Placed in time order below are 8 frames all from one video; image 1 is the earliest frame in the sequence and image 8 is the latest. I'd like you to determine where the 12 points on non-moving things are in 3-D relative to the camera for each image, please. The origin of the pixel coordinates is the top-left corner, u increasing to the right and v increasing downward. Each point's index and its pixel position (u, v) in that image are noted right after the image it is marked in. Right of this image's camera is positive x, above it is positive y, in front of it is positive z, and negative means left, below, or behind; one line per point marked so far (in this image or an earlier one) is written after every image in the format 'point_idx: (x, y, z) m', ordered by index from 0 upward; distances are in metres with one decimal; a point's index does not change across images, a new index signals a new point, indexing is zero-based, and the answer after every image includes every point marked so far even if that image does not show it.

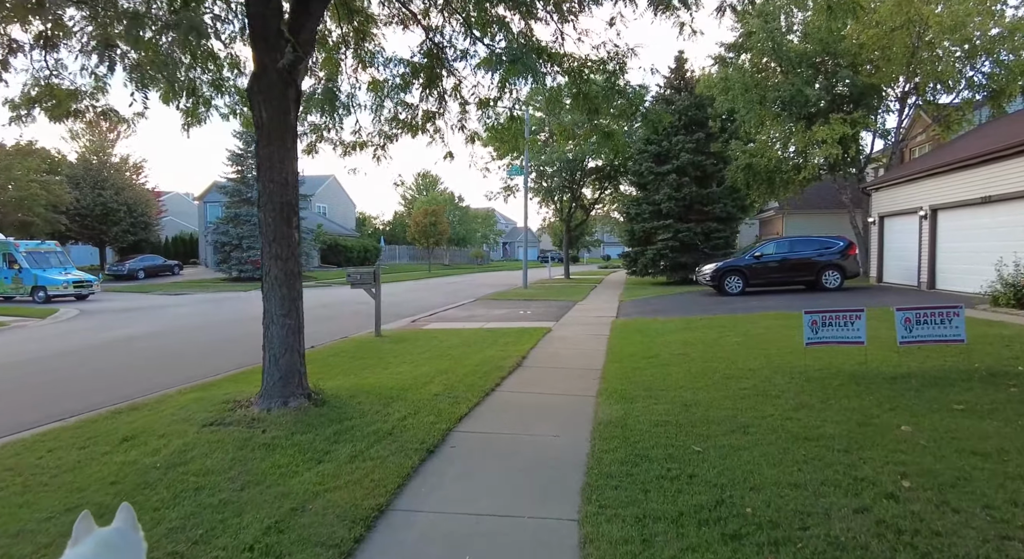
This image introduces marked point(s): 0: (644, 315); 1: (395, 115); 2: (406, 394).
0: (+3.3, -0.9, +13.8) m
1: (-1.9, +2.7, +8.8) m
2: (-1.2, -1.3, +6.1) m
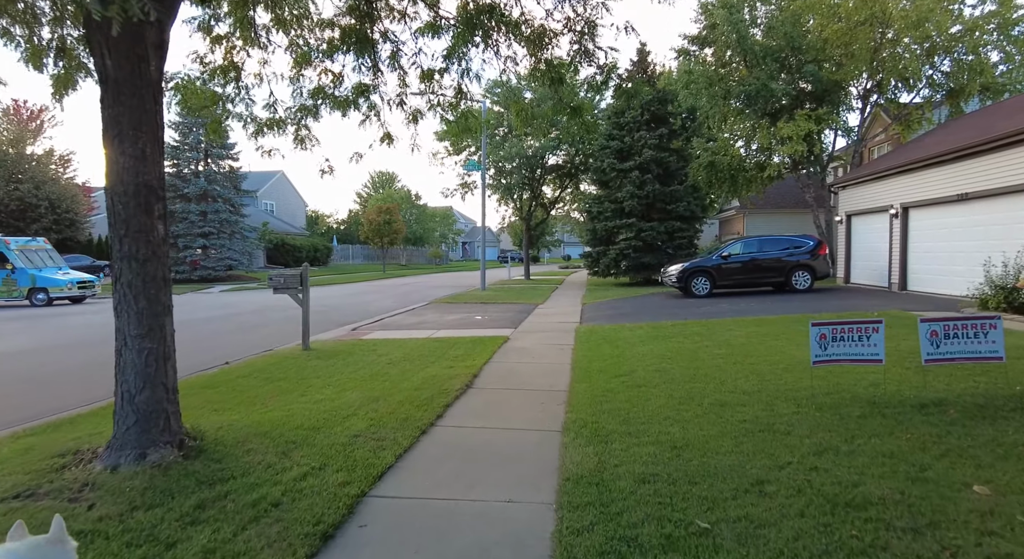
0: (+2.2, -0.9, +12.7) m
1: (-2.6, +2.6, +7.3) m
2: (-1.7, -1.4, +4.7) m
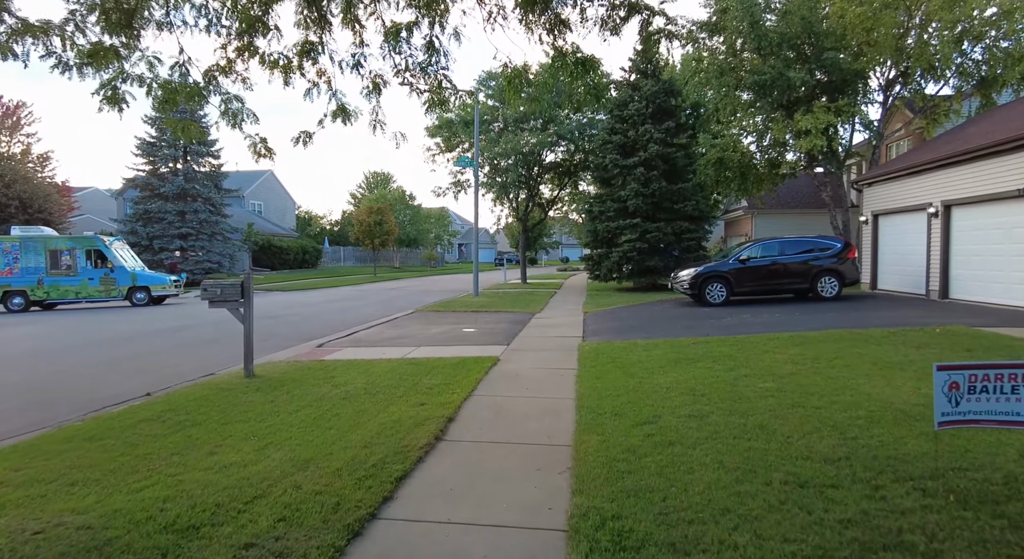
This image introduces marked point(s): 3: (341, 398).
0: (+2.1, -1.1, +11.1) m
1: (-2.7, +2.5, +5.7) m
2: (-1.8, -1.5, +3.0) m
3: (-2.0, -1.4, +6.5) m
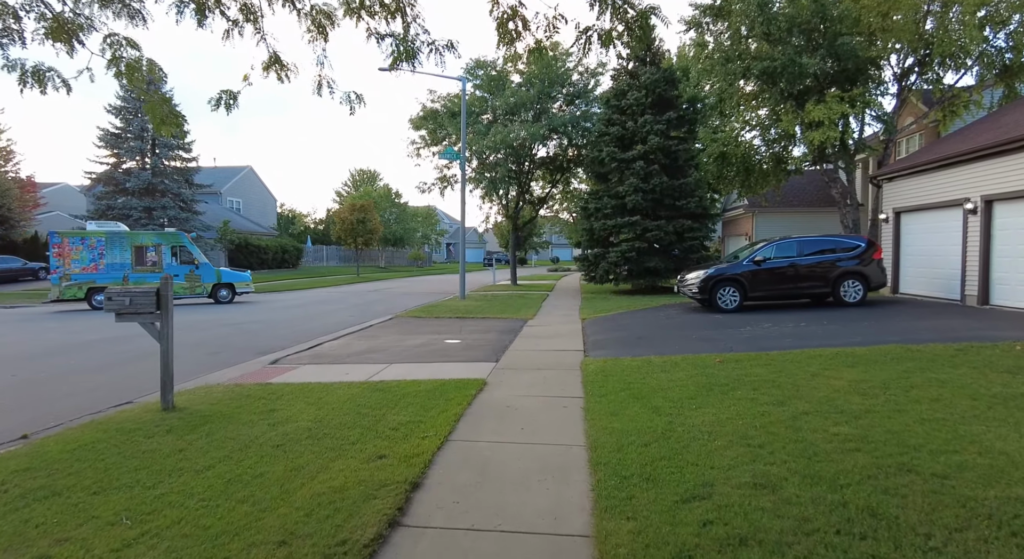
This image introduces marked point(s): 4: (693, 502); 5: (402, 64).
0: (+1.9, -1.2, +9.5) m
1: (-2.8, +2.4, +4.0) m
2: (-1.9, -1.6, +1.5) m
3: (-2.1, -1.5, +4.9) m
4: (+1.2, -1.4, +3.5) m
5: (-1.1, +2.1, +5.2) m
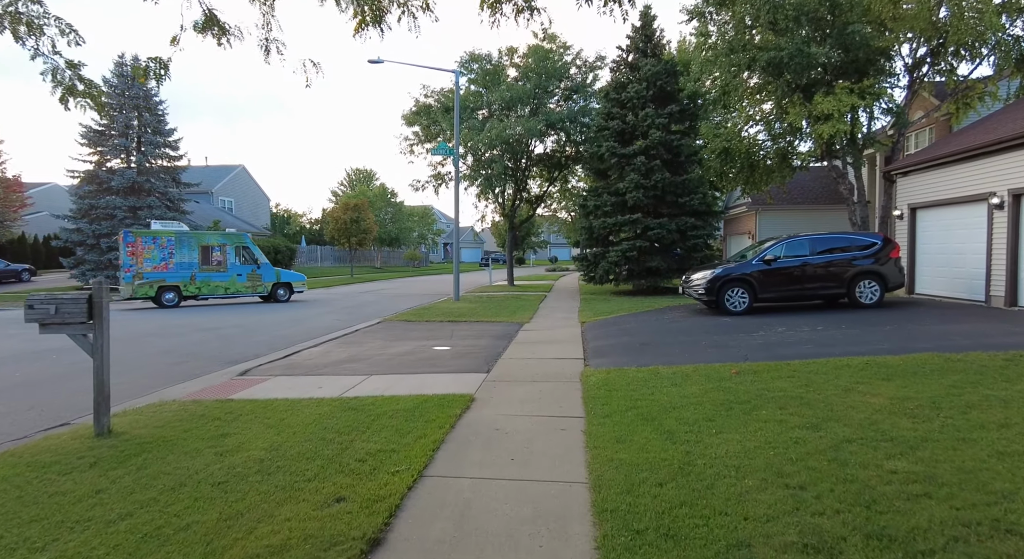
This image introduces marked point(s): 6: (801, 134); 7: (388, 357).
0: (+1.8, -1.2, +8.7) m
1: (-2.9, +2.3, +3.2) m
2: (-1.9, -1.6, +0.6) m
3: (-2.2, -1.5, +4.1) m
4: (+1.1, -1.4, +2.7) m
5: (-1.2, +2.0, +4.4) m
6: (+10.1, +5.0, +18.9) m
7: (-2.1, -1.3, +9.1) m
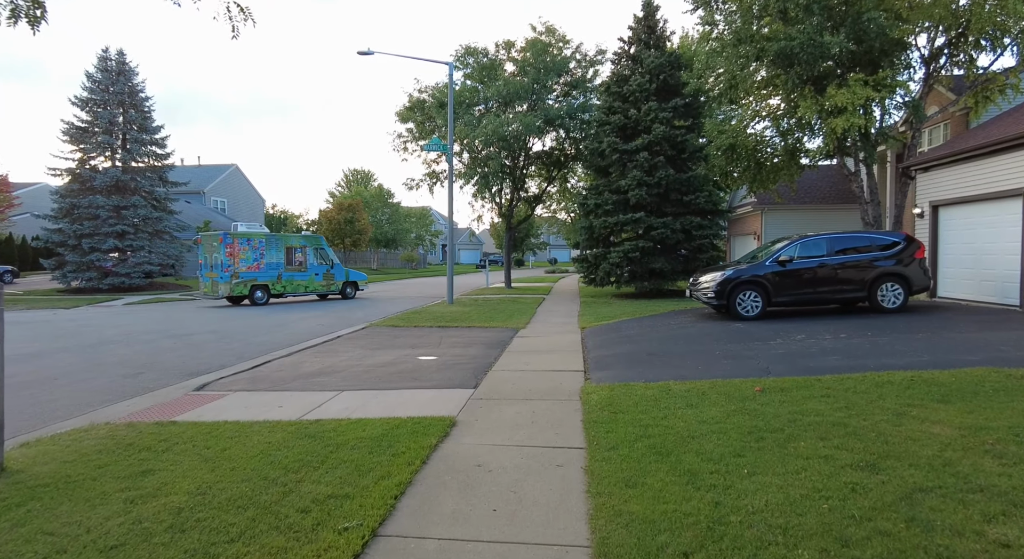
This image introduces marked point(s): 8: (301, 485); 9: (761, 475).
0: (+1.7, -1.2, +7.8) m
1: (-3.0, +2.3, +2.3) m
2: (-2.1, -1.6, -0.3) m
3: (-2.3, -1.5, +3.1) m
4: (+1.0, -1.4, +1.8) m
5: (-1.3, +2.0, +3.5) m
6: (+9.9, +5.0, +18.0) m
7: (-2.2, -1.3, +8.1) m
8: (-1.6, -1.5, +4.0) m
9: (+1.7, -1.3, +3.8) m
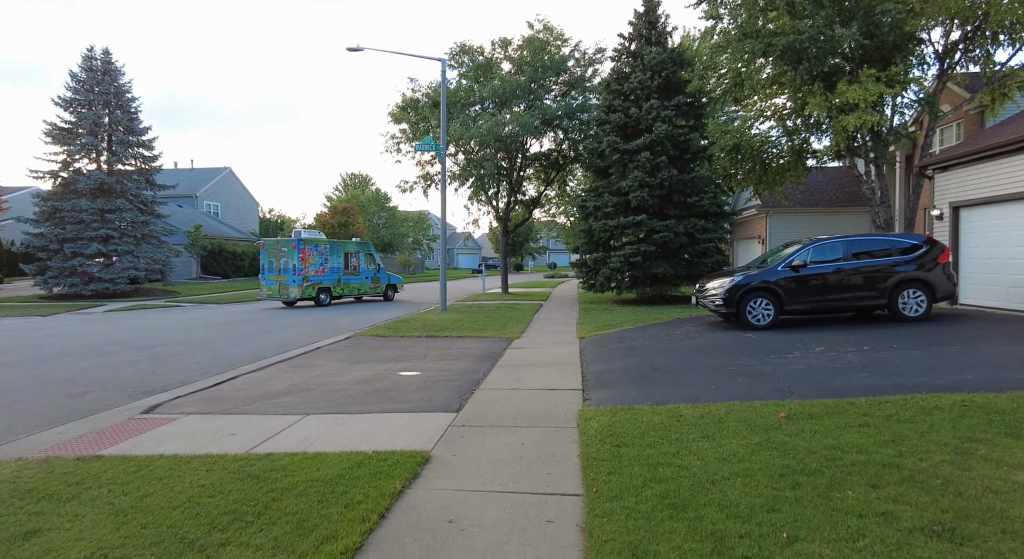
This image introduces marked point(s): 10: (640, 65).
0: (+1.5, -1.3, +7.0) m
1: (-3.2, +2.3, +1.5) m
2: (-2.2, -1.6, -1.1) m
3: (-2.5, -1.6, +2.3) m
4: (+0.8, -1.5, +0.9) m
5: (-1.4, +2.0, +2.7) m
6: (+9.8, +4.8, +17.3) m
7: (-2.3, -1.4, +7.3) m
8: (-1.7, -1.6, +3.2) m
9: (+1.6, -1.4, +2.9) m
10: (+4.6, +7.6, +19.4) m
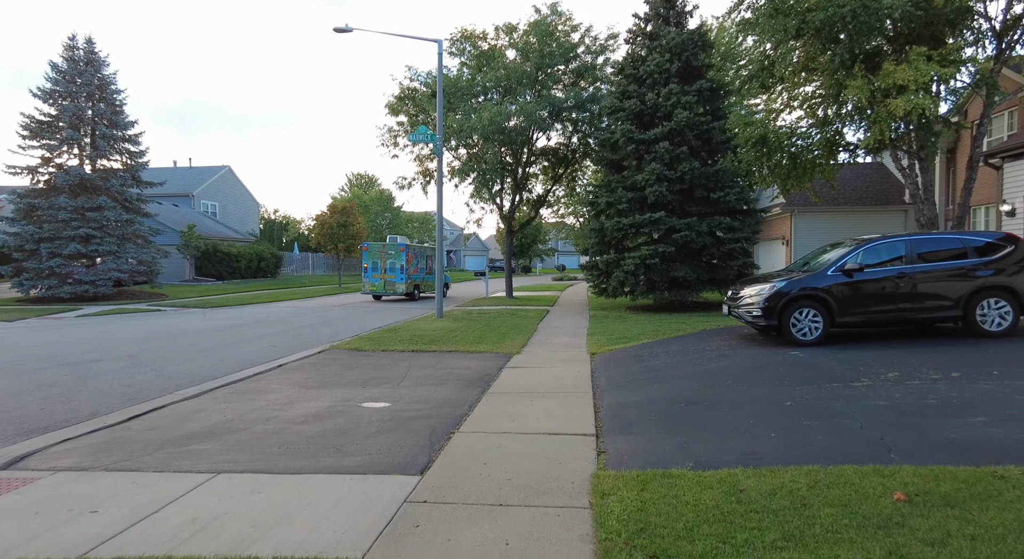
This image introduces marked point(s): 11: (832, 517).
0: (+1.4, -1.4, +5.3) m
1: (-3.3, +2.2, -0.1) m
2: (-2.4, -1.7, -2.8) m
3: (-2.6, -1.7, +0.6) m
4: (+0.6, -1.5, -0.8) m
5: (-1.6, +1.9, +1.1) m
6: (+9.9, +4.6, +15.4) m
7: (-2.4, -1.5, +5.7) m
8: (-1.8, -1.6, +1.5) m
9: (+1.4, -1.5, +1.2) m
10: (+4.7, +7.5, +17.6) m
11: (+2.0, -1.4, +3.3) m
